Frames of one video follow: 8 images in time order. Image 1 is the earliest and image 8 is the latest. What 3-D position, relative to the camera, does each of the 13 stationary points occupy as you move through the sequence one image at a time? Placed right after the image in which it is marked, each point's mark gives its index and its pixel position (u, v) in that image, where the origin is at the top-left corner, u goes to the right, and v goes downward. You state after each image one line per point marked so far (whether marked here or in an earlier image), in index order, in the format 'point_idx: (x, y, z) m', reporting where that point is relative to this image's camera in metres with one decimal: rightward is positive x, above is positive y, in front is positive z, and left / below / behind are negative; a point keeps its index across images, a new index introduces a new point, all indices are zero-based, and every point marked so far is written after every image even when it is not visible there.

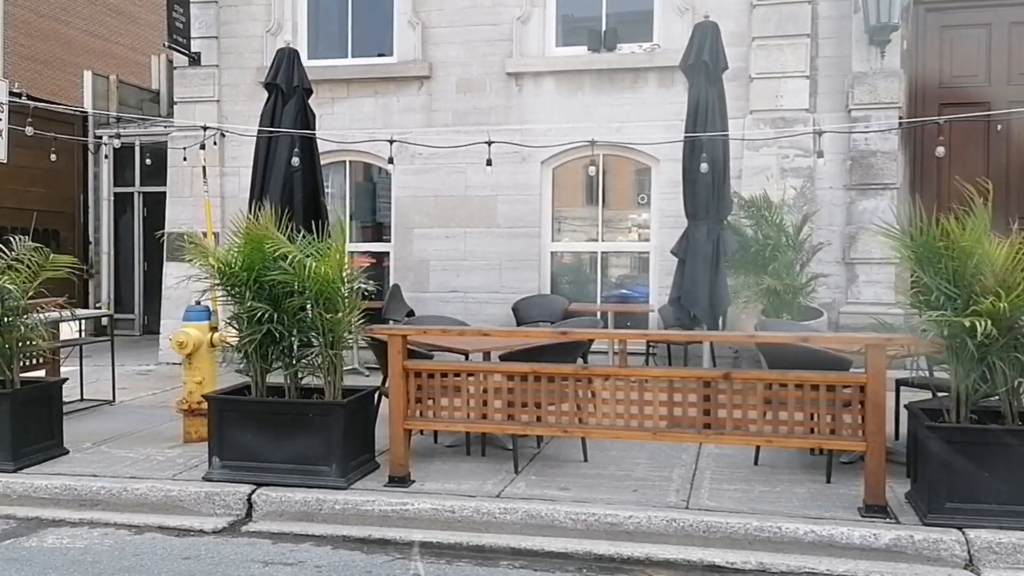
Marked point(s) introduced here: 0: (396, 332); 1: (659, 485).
0: (-0.7, -0.3, +5.0) m
1: (+0.8, -1.1, +5.0) m
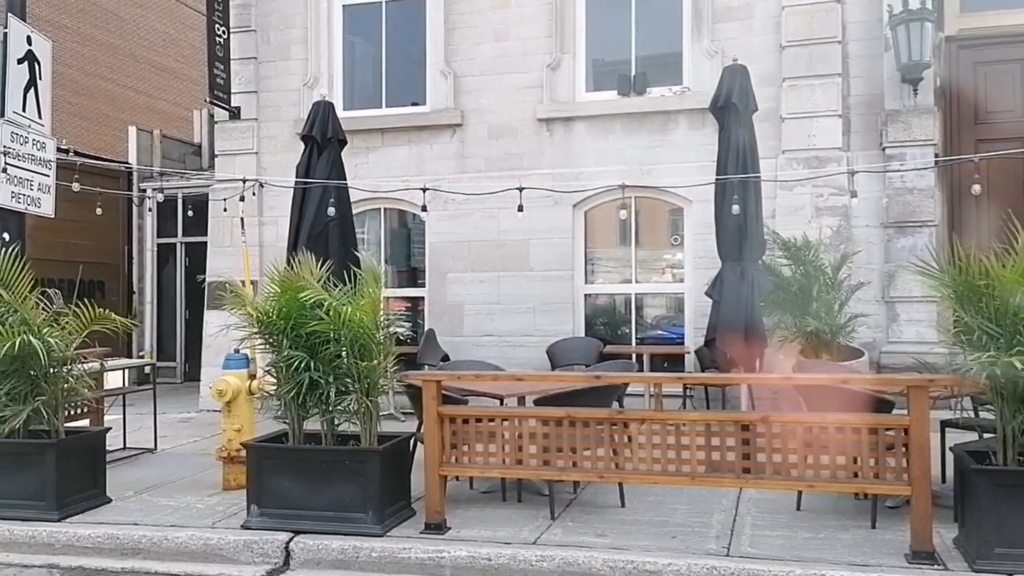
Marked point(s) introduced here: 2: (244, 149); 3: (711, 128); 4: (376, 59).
0: (-0.5, -0.5, +5.0) m
1: (+1.1, -1.4, +4.9) m
2: (-3.3, +1.7, +10.8) m
3: (+2.1, +1.7, +9.3) m
4: (-1.6, +2.8, +10.7) m
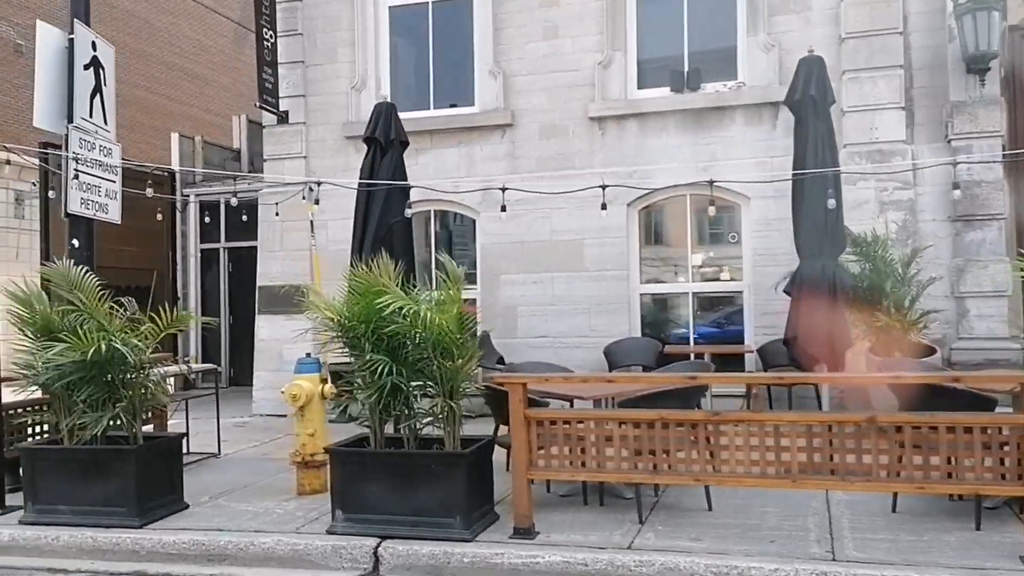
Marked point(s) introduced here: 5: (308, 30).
0: (0.0, -0.5, +4.9) m
1: (+1.6, -1.3, +4.8) m
2: (-2.7, +1.7, +10.8) m
3: (+2.7, +1.7, +9.2) m
4: (-1.1, +2.8, +10.7) m
5: (-2.5, +3.2, +10.9) m
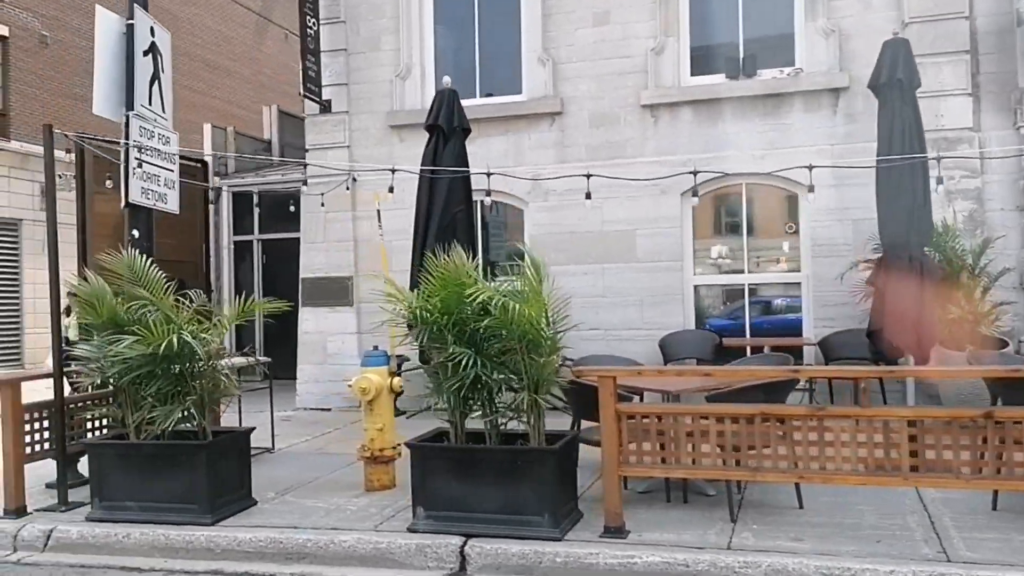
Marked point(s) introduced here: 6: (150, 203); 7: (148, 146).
0: (+0.5, -0.5, +4.8) m
1: (+2.0, -1.3, +4.6) m
2: (-2.1, +1.8, +10.7) m
3: (+3.2, +1.8, +9.0) m
4: (-0.5, +2.9, +10.5) m
5: (-2.0, +3.3, +10.7) m
6: (-2.6, +0.6, +6.5) m
7: (-2.7, +1.0, +6.5) m
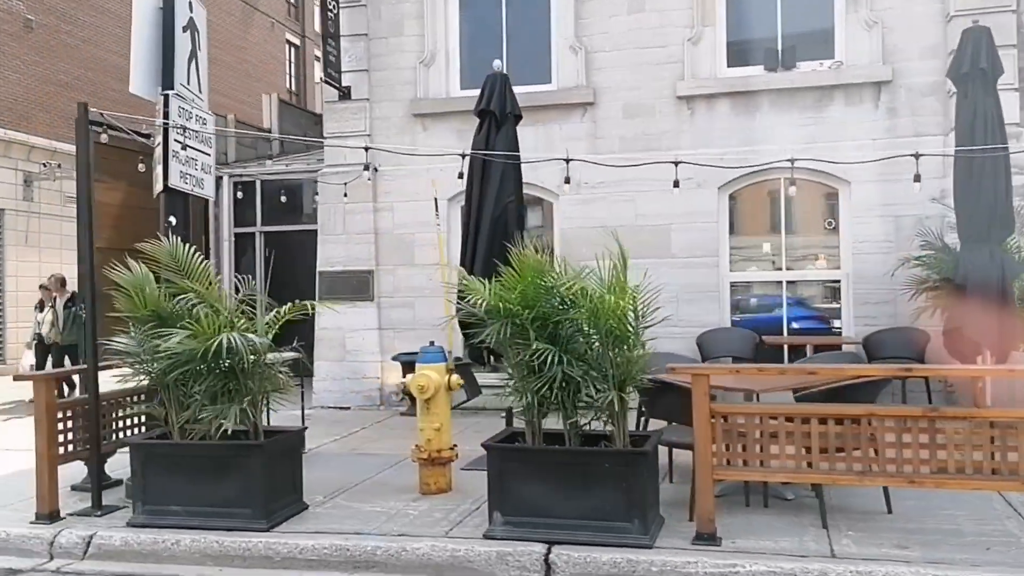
0: (+1.0, -0.4, +4.5) m
1: (+2.5, -1.3, +4.4) m
2: (-1.8, +1.8, +10.3) m
3: (+3.6, +1.8, +8.8) m
4: (-0.2, +2.9, +10.2) m
5: (-1.6, +3.4, +10.3) m
6: (-2.2, +0.7, +6.1) m
7: (-2.2, +1.1, +6.1) m
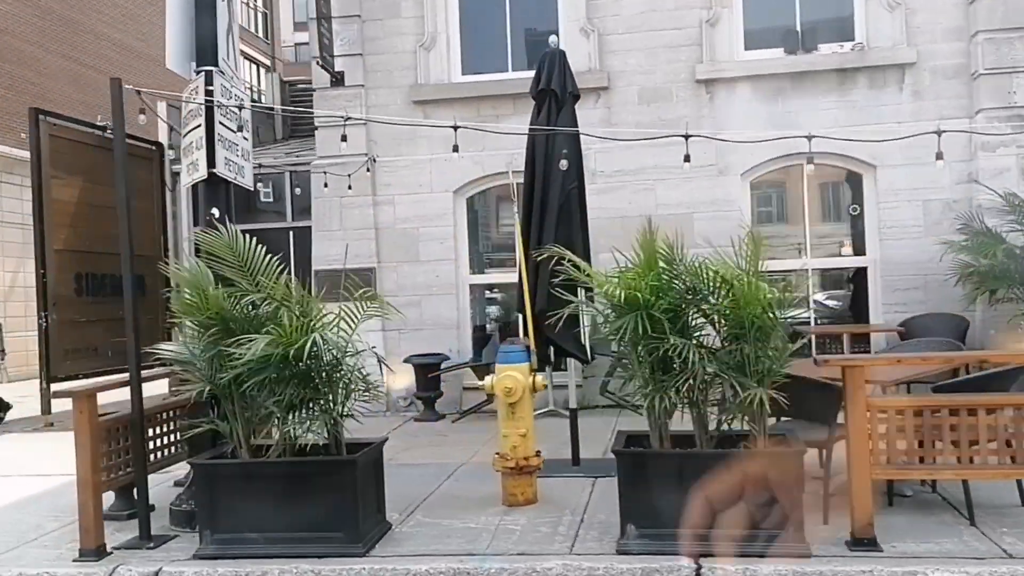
0: (+1.6, -0.4, +4.2) m
1: (+3.2, -1.2, +4.2) m
2: (-1.8, +1.8, +9.7) m
3: (+3.7, +2.0, +8.7) m
4: (-0.2, +3.0, +9.7) m
5: (-1.6, +3.4, +9.7) m
6: (-1.7, +0.7, +5.5) m
7: (-1.8, +1.1, +5.4) m
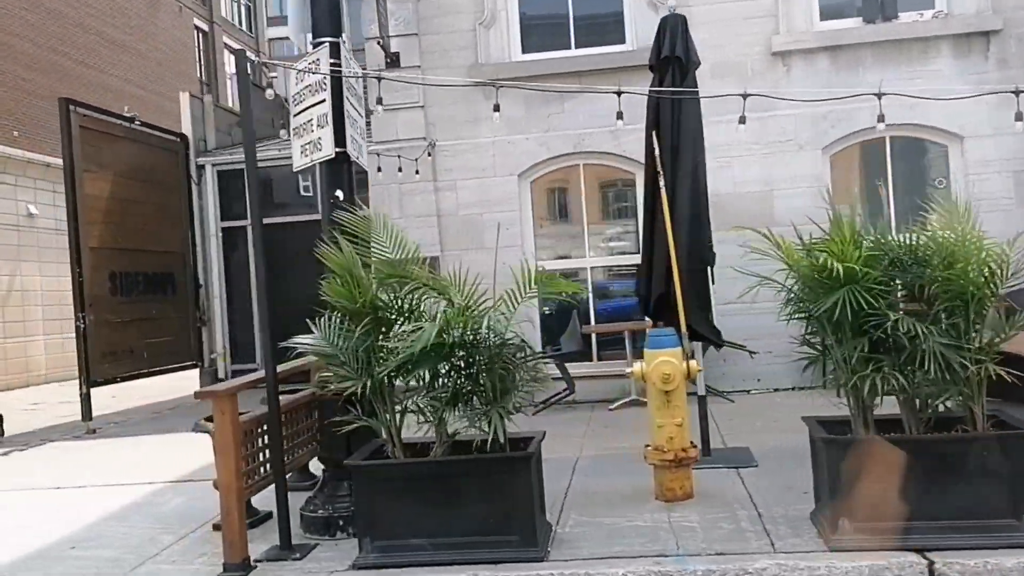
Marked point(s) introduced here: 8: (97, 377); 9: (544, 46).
0: (+2.5, -0.2, +3.8) m
1: (+4.1, -1.0, +4.0) m
2: (-1.1, +1.9, +9.2) m
3: (+4.4, +2.2, +8.4) m
4: (+0.5, +3.1, +9.3) m
5: (-1.0, +3.5, +9.3) m
6: (-0.9, +0.8, +5.0) m
7: (-0.9, +1.2, +5.0) m
8: (-4.8, -1.0, +10.2) m
9: (+0.3, +2.6, +9.3) m
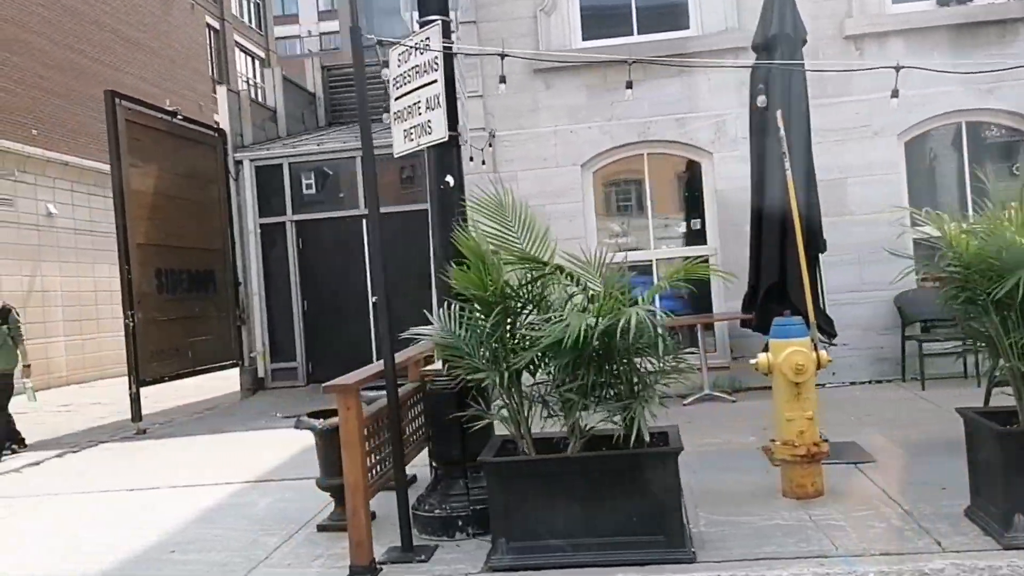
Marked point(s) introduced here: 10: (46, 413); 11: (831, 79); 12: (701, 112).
0: (+3.2, -0.1, +3.6) m
1: (+4.7, -0.9, +3.8) m
2: (-0.5, +2.0, +9.0) m
3: (+5.1, +2.3, +8.2) m
4: (+1.1, +3.2, +9.1) m
5: (-0.4, +3.5, +9.0) m
6: (-0.3, +0.8, +4.8) m
7: (-0.3, +1.2, +4.8) m
8: (-4.1, -1.0, +10.0) m
9: (+1.0, +2.6, +9.1) m
10: (-7.5, -2.0, +14.3) m
11: (+3.1, +2.0, +8.5) m
12: (+1.9, +1.7, +8.7) m
